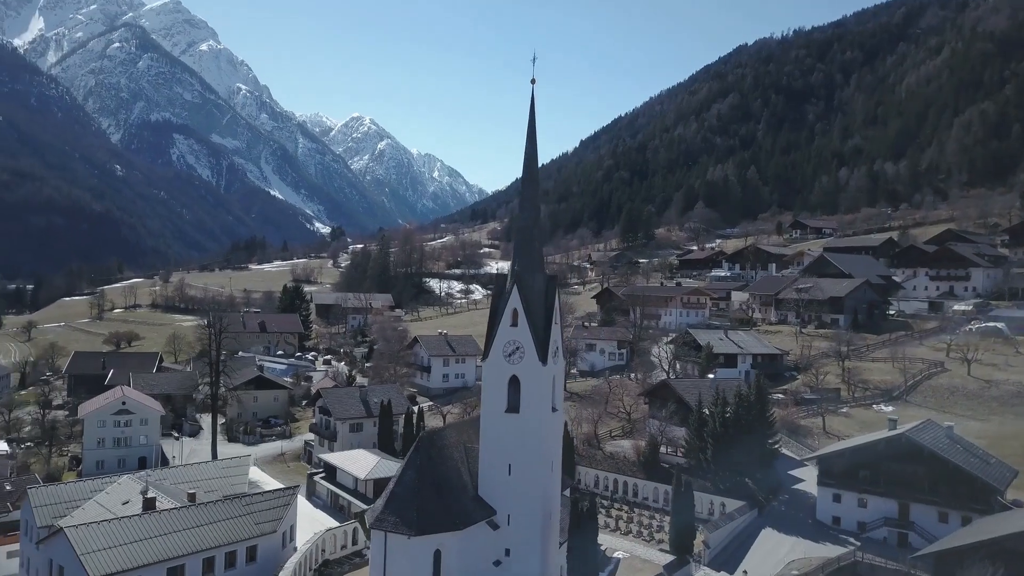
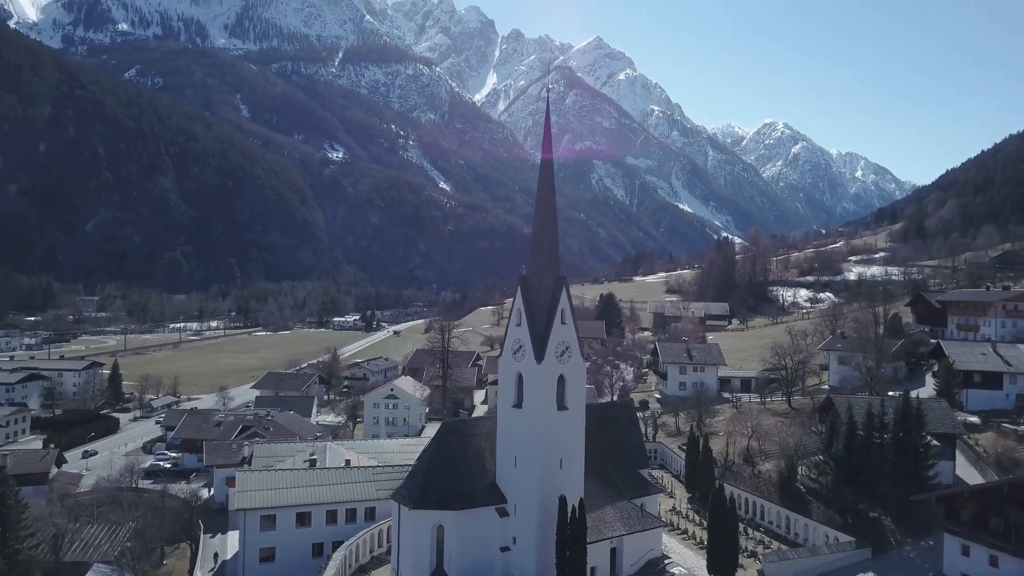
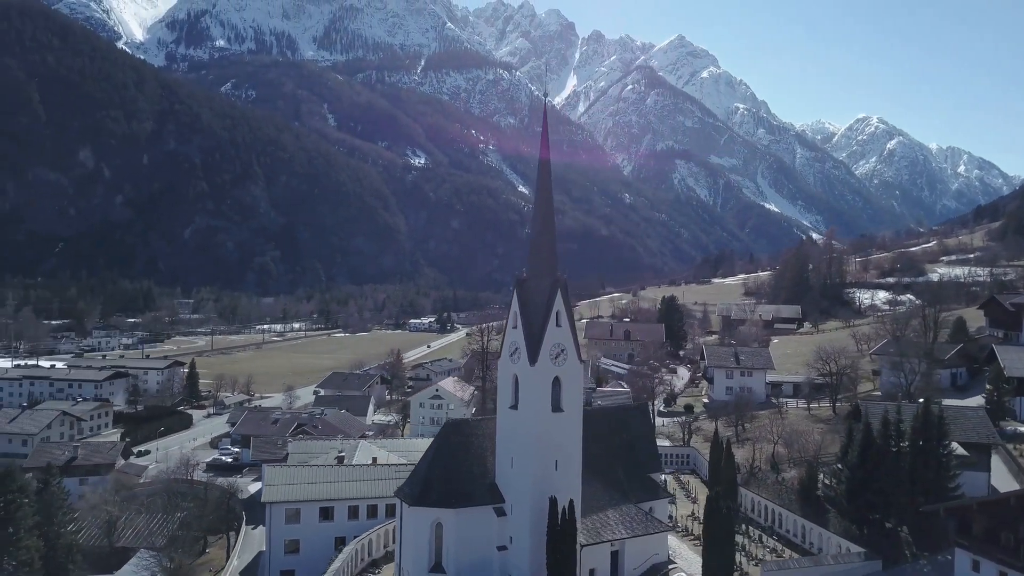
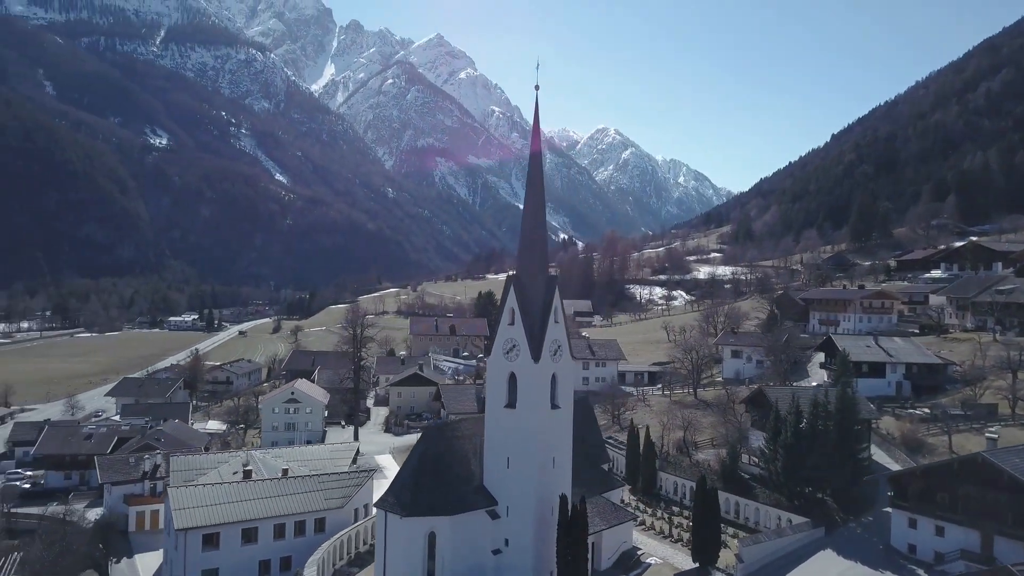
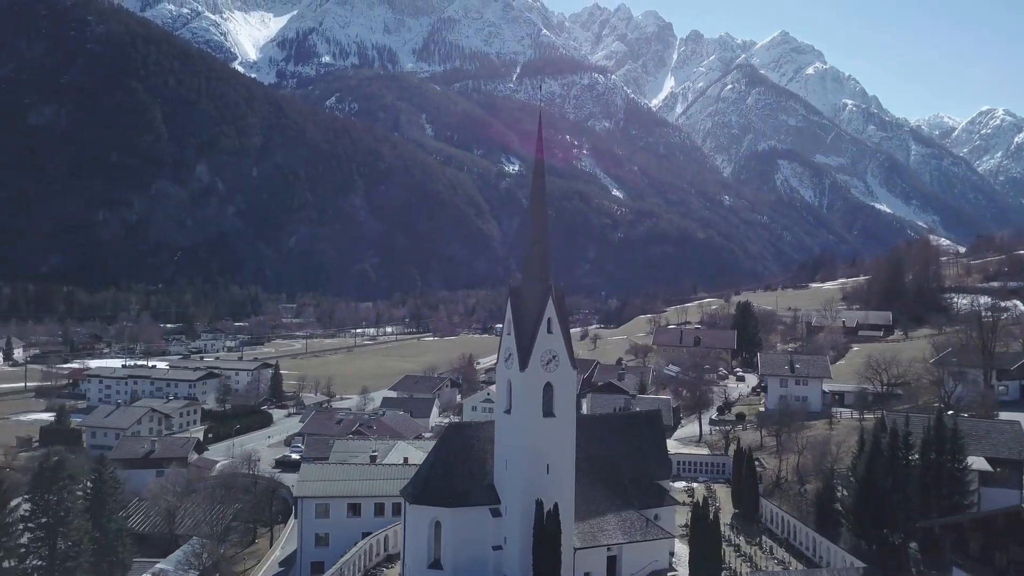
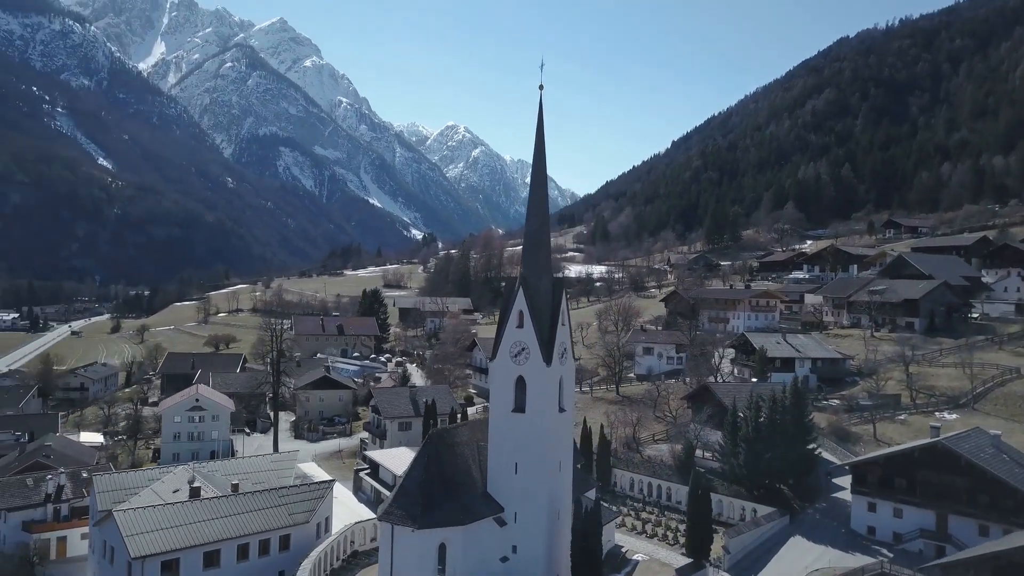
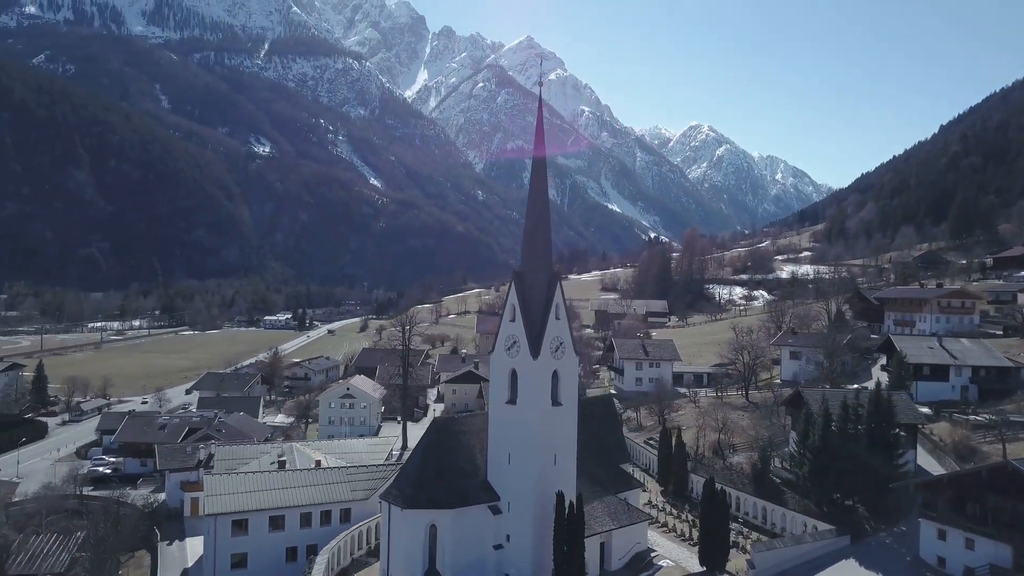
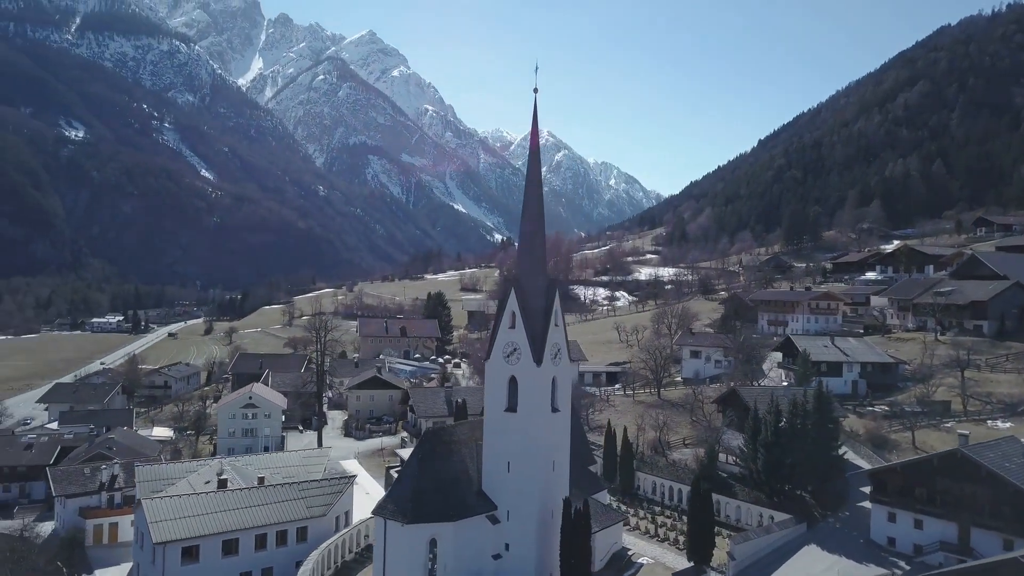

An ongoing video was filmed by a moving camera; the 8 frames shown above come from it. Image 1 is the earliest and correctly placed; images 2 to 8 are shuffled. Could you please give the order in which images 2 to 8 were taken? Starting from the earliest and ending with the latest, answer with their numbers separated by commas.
6, 8, 4, 7, 2, 3, 5
